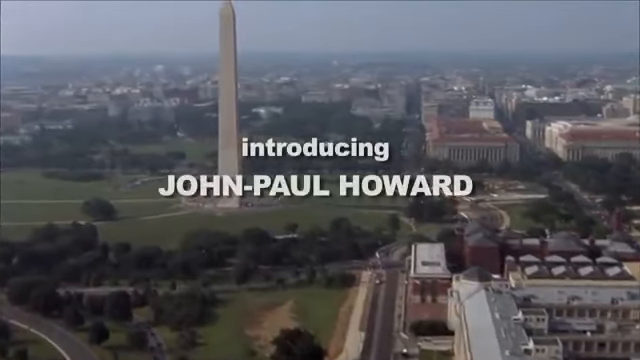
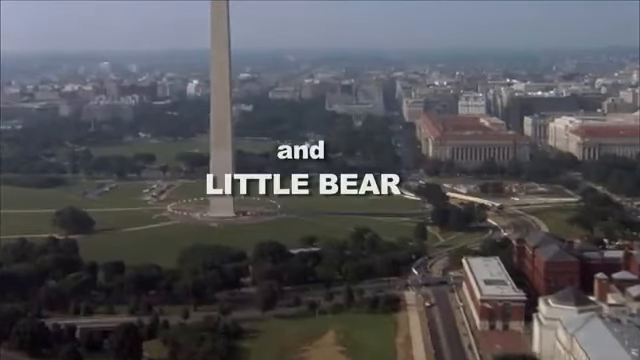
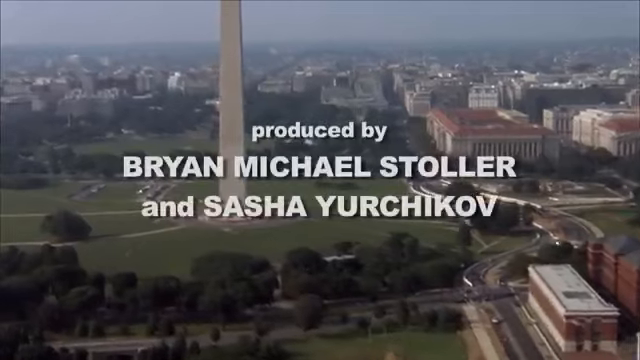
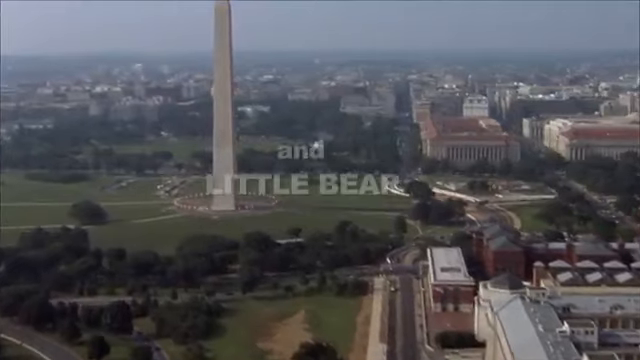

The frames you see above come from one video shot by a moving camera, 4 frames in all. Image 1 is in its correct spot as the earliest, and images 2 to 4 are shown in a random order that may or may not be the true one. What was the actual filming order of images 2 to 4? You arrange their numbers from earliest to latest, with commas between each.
4, 2, 3
